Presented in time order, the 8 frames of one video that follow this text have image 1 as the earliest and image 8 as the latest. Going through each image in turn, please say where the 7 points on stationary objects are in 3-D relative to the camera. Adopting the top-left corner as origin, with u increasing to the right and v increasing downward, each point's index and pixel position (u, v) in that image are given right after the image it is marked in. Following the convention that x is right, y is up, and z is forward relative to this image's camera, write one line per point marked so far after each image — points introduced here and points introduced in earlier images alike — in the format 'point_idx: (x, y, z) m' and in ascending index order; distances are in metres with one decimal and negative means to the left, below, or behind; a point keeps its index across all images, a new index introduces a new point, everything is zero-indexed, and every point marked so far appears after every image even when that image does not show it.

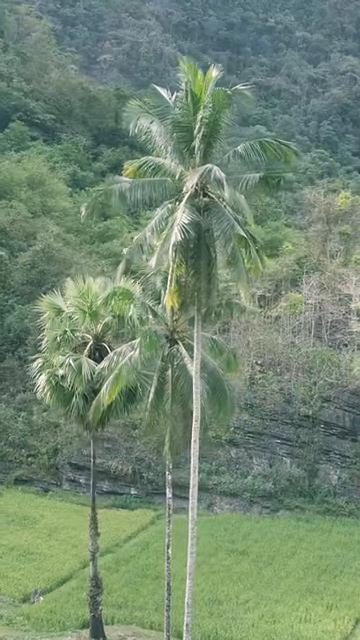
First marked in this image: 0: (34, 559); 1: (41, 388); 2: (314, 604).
0: (-3.1, -5.1, +19.5) m
1: (-2.2, -1.0, +14.2) m
2: (+2.5, -5.3, +17.1) m
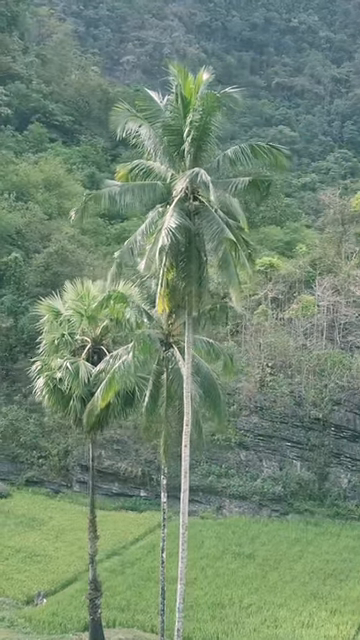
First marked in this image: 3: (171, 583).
0: (-3.0, -5.1, +19.5) m
1: (-2.2, -1.1, +14.2) m
2: (+2.6, -5.3, +17.0) m
3: (-0.2, -5.3, +17.9) m
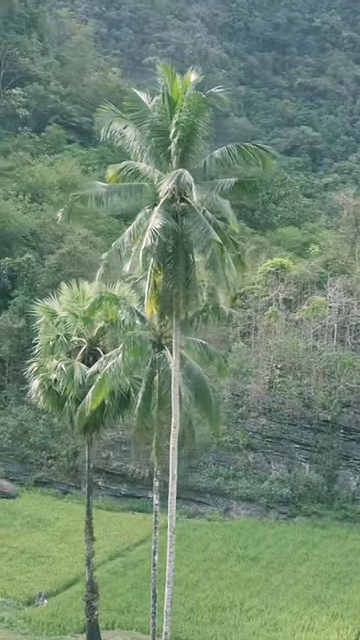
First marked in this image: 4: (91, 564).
0: (-2.9, -5.1, +19.6) m
1: (-2.3, -1.1, +14.2) m
2: (+2.6, -5.4, +16.9) m
3: (-0.1, -5.3, +17.8) m
4: (-1.4, -3.8, +14.5) m
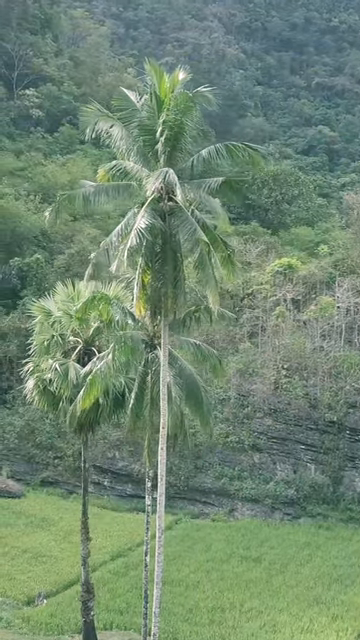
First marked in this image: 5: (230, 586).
0: (-2.8, -5.1, +19.6) m
1: (-2.3, -1.1, +14.2) m
2: (+2.6, -5.4, +16.8) m
3: (-0.1, -5.3, +17.8) m
4: (-1.5, -3.8, +14.5) m
5: (+1.0, -5.3, +18.3) m
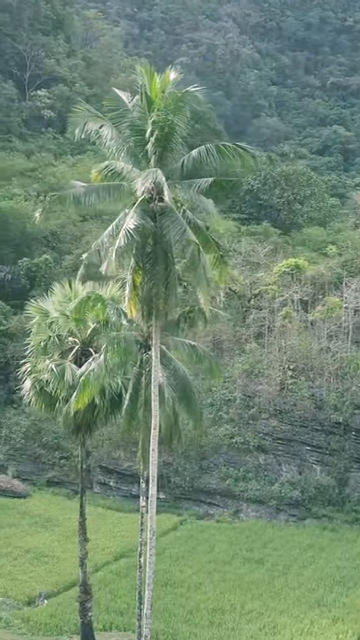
0: (-2.8, -5.1, +19.6) m
1: (-2.4, -1.1, +14.2) m
2: (+2.6, -5.4, +16.7) m
3: (-0.1, -5.3, +17.8) m
4: (-1.5, -3.9, +14.5) m
5: (+1.0, -5.3, +18.2) m
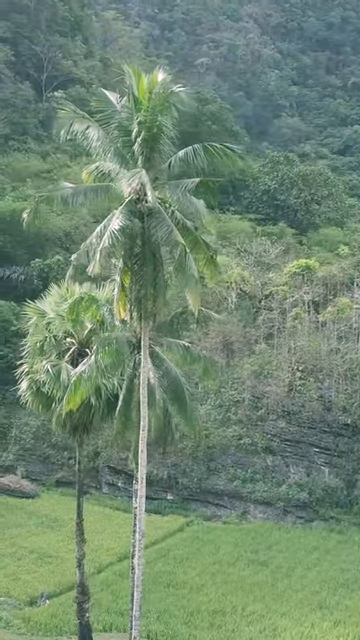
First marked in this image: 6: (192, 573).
0: (-2.7, -5.2, +19.6) m
1: (-2.4, -1.1, +14.2) m
2: (+2.6, -5.4, +16.6) m
3: (-0.1, -5.3, +17.7) m
4: (-1.5, -3.9, +14.5) m
5: (+1.1, -5.3, +18.1) m
6: (+0.3, -5.3, +19.1) m
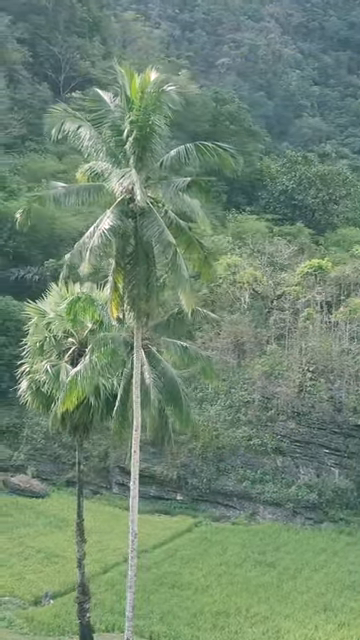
0: (-2.6, -5.2, +19.6) m
1: (-2.4, -1.1, +14.2) m
2: (+2.6, -5.4, +16.5) m
3: (0.0, -5.3, +17.7) m
4: (-1.5, -3.9, +14.5) m
5: (+1.2, -5.3, +18.1) m
6: (+0.4, -5.3, +19.1) m
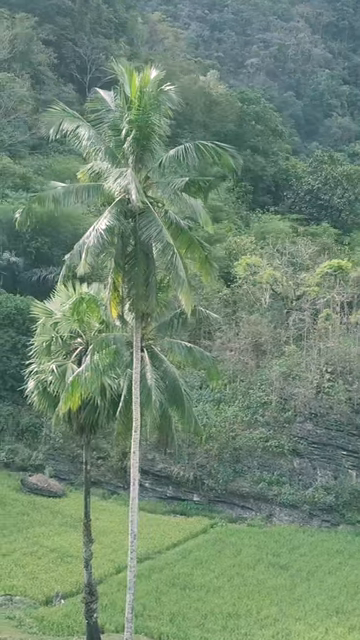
0: (-2.3, -5.2, +19.7) m
1: (-2.3, -1.1, +14.2) m
2: (+2.8, -5.4, +16.4) m
3: (+0.2, -5.3, +17.6) m
4: (-1.4, -3.9, +14.5) m
5: (+1.4, -5.3, +18.0) m
6: (+0.6, -5.3, +19.0) m
